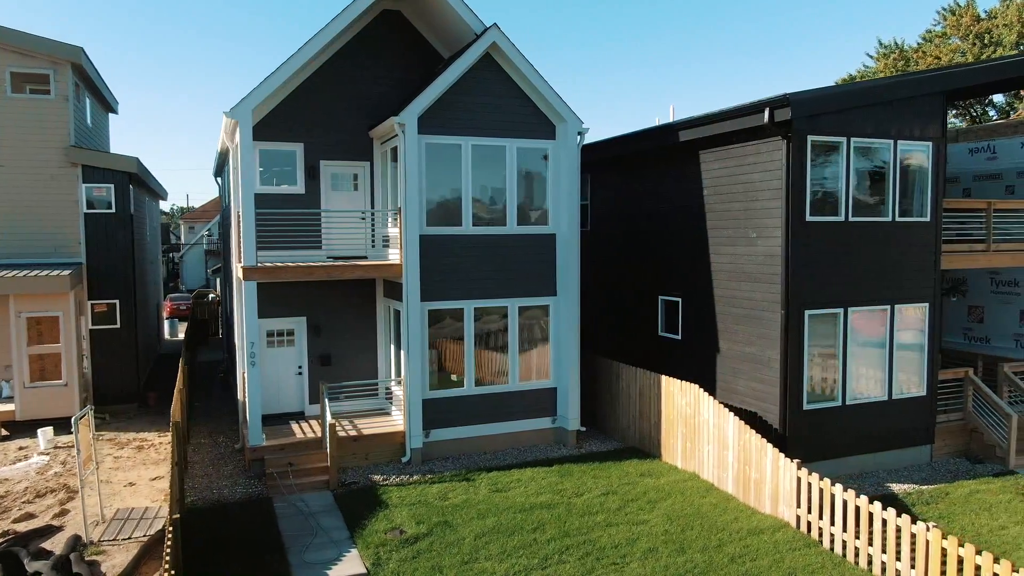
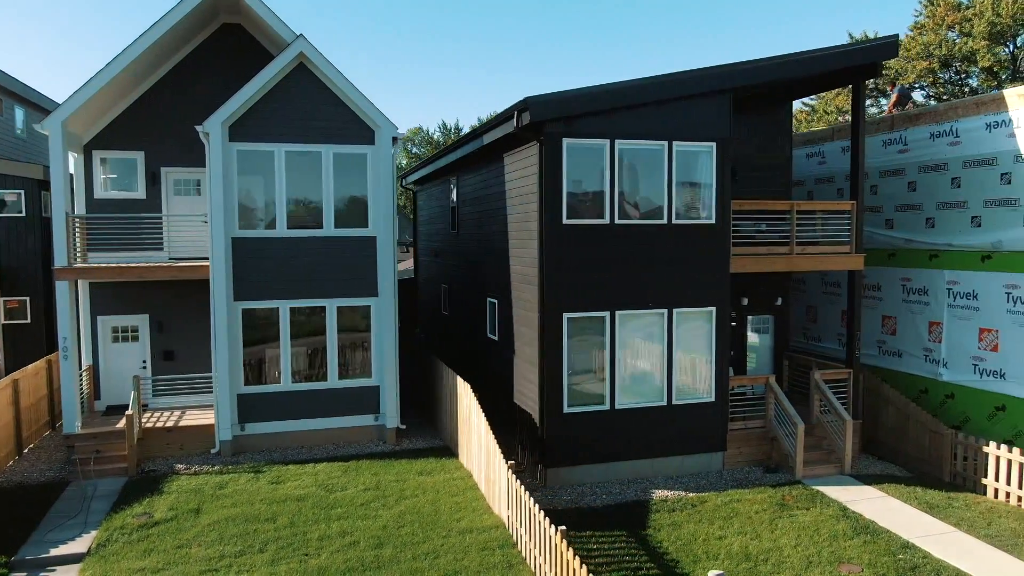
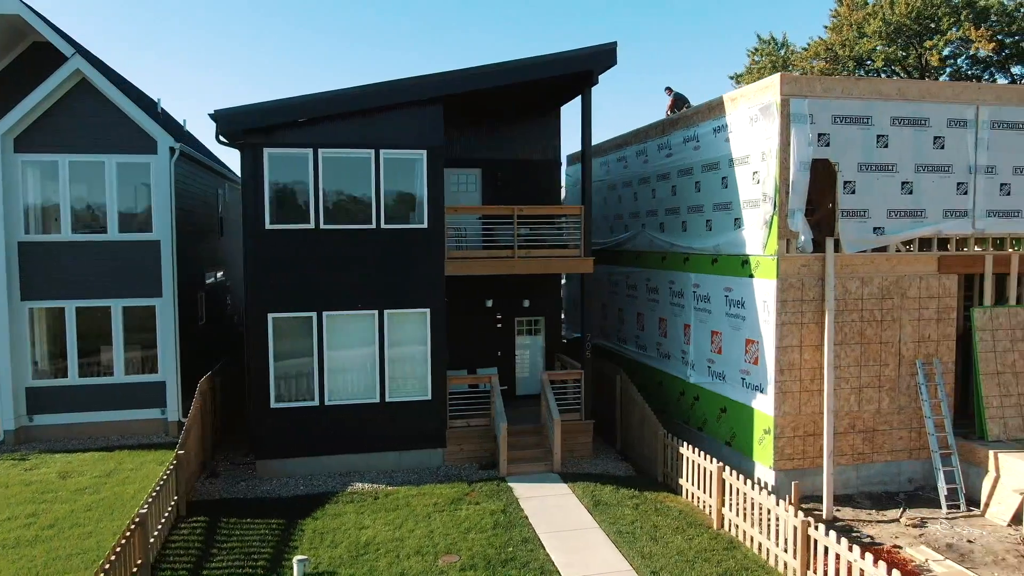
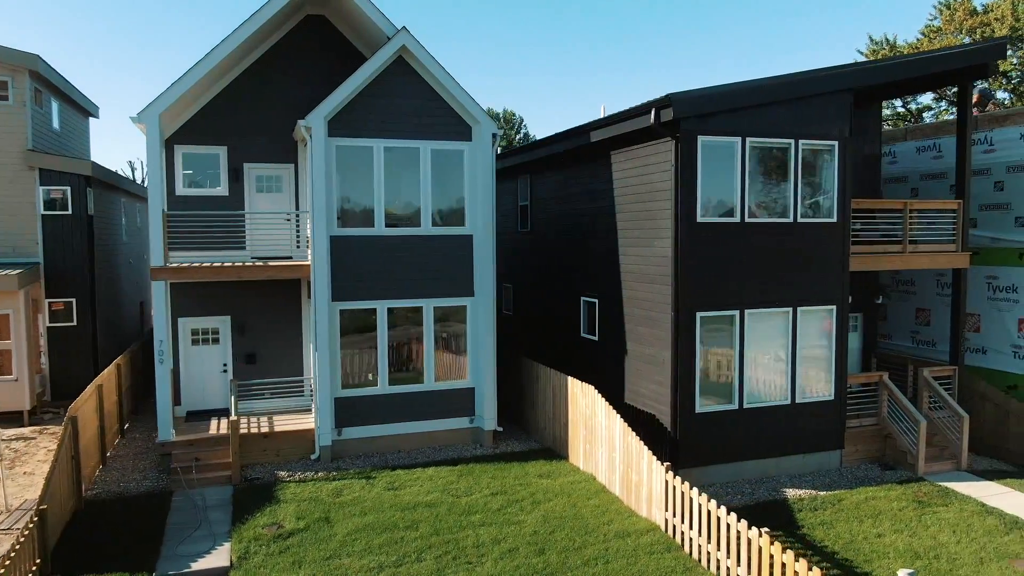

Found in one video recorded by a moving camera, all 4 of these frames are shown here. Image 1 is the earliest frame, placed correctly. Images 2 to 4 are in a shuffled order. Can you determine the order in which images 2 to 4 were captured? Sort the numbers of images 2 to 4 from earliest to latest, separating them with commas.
4, 2, 3
